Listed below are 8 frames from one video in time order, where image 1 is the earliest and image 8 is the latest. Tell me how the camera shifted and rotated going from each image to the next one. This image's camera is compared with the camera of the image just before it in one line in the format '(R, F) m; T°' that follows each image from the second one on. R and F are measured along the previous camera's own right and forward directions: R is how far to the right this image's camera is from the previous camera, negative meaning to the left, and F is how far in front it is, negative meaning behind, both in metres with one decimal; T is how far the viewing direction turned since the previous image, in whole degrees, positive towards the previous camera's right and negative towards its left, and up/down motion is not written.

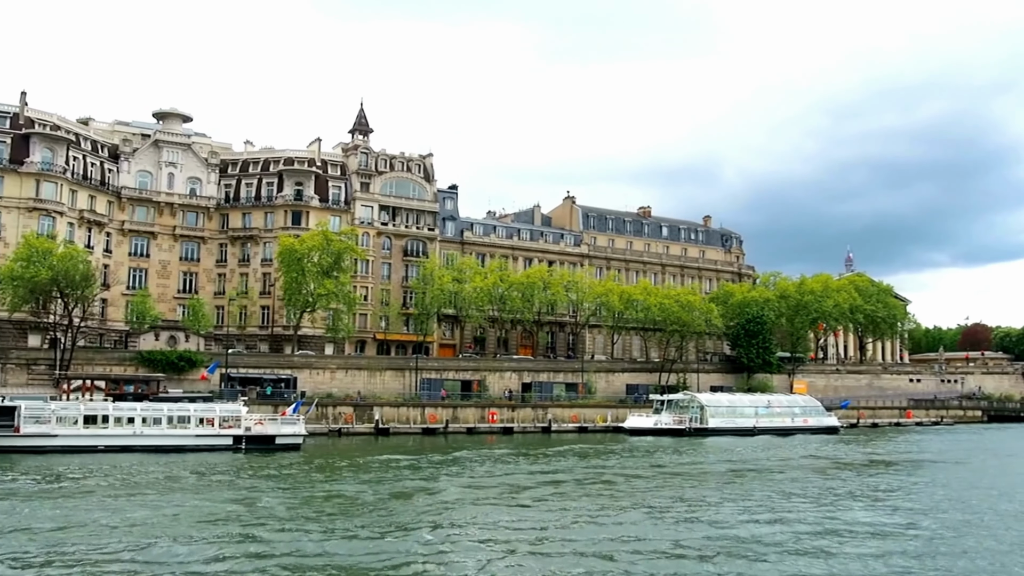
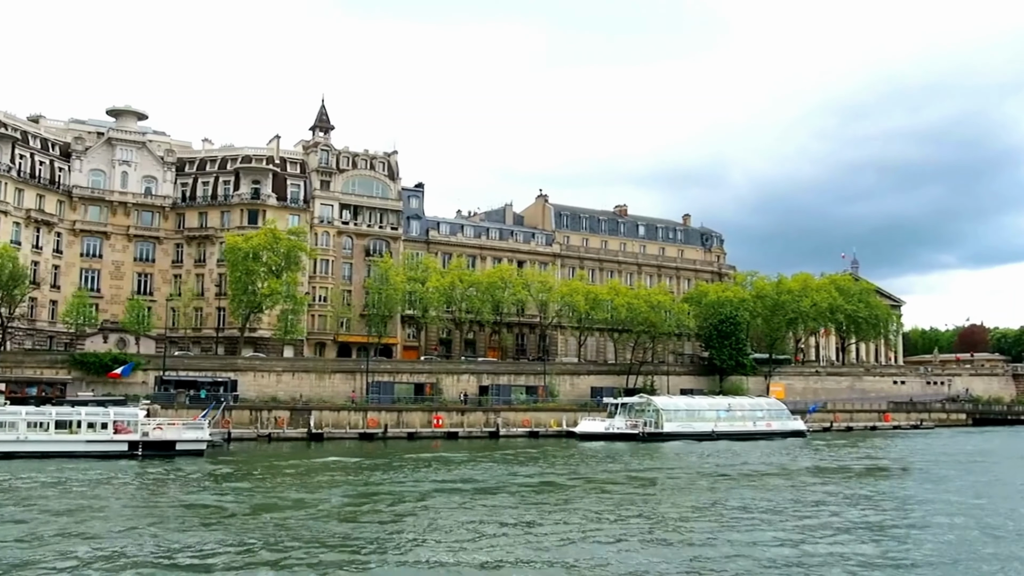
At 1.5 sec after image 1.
(+4.1, +2.5) m; -1°
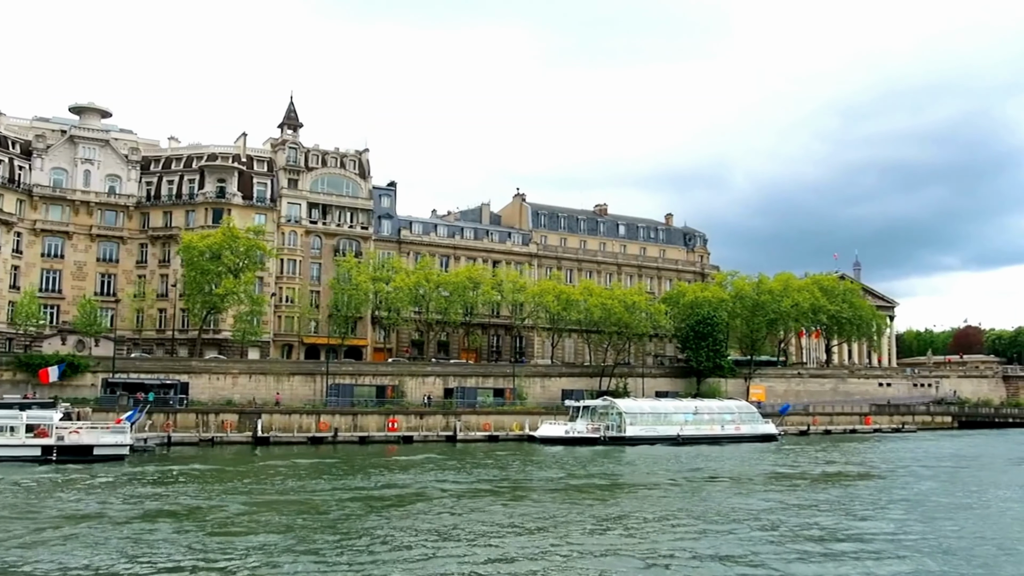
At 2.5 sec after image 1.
(+2.9, +1.9) m; 0°
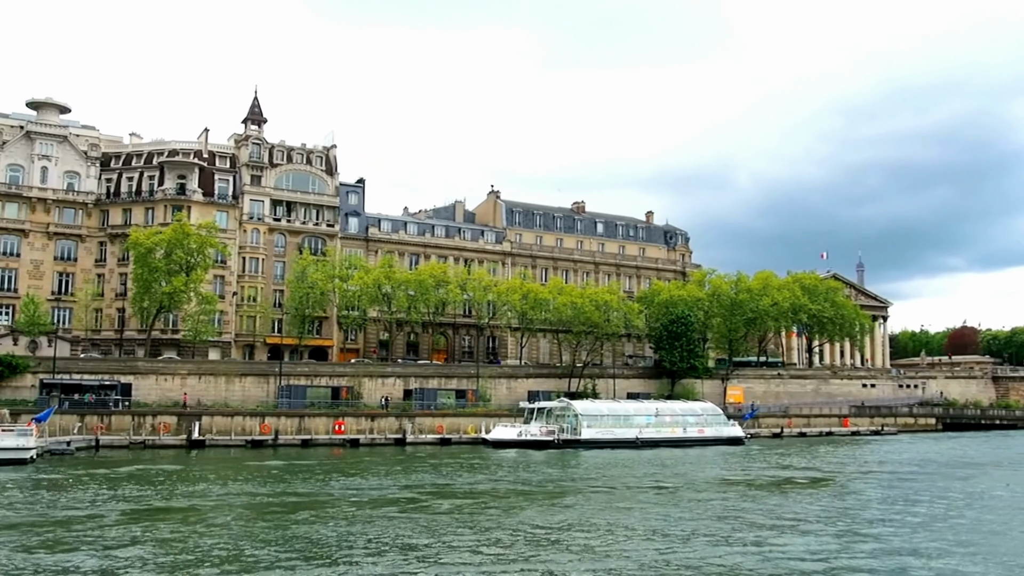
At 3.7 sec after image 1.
(+3.3, +2.1) m; 0°
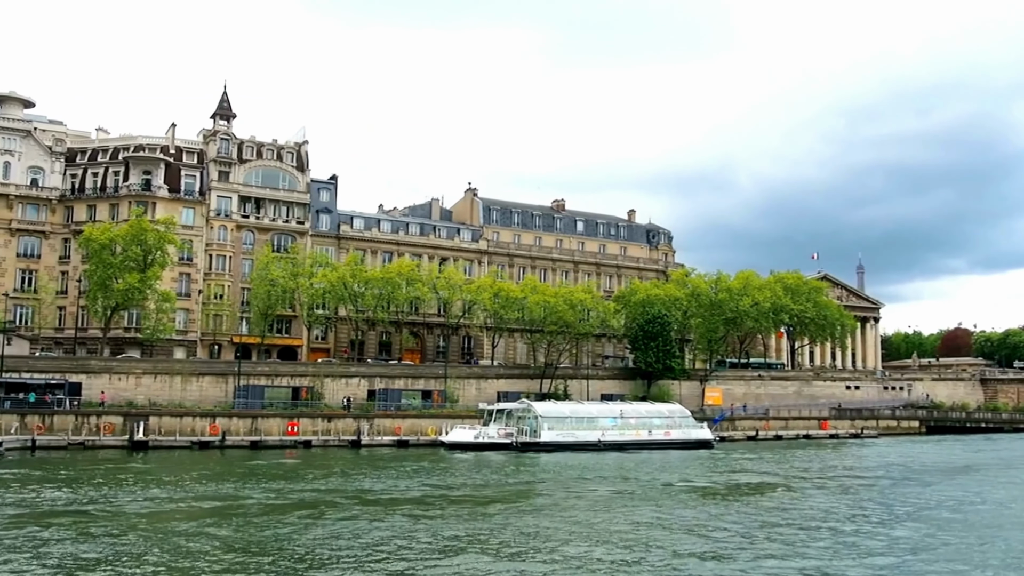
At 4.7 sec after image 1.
(+2.6, +1.6) m; 0°
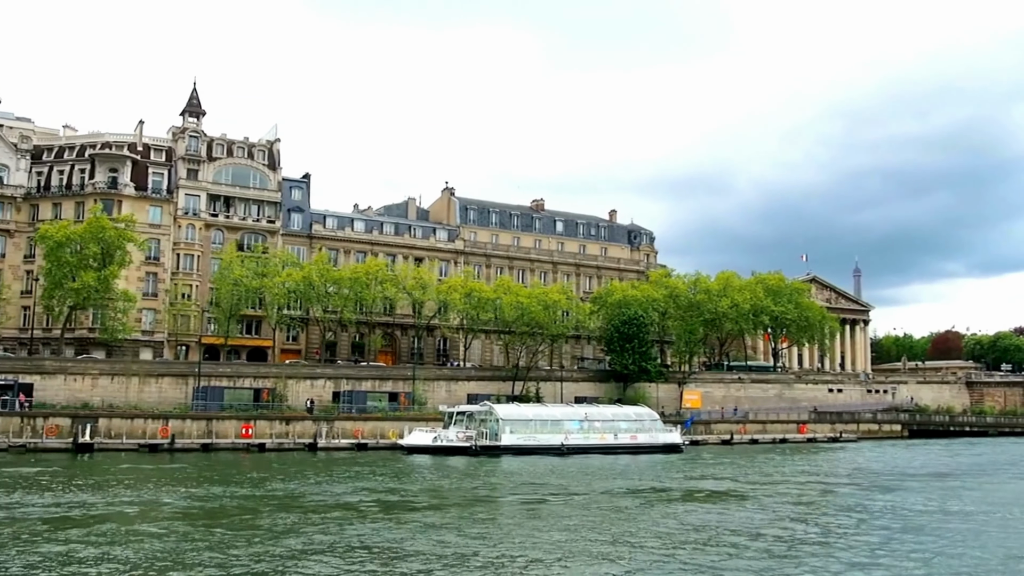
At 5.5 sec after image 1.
(+2.2, +1.4) m; 0°
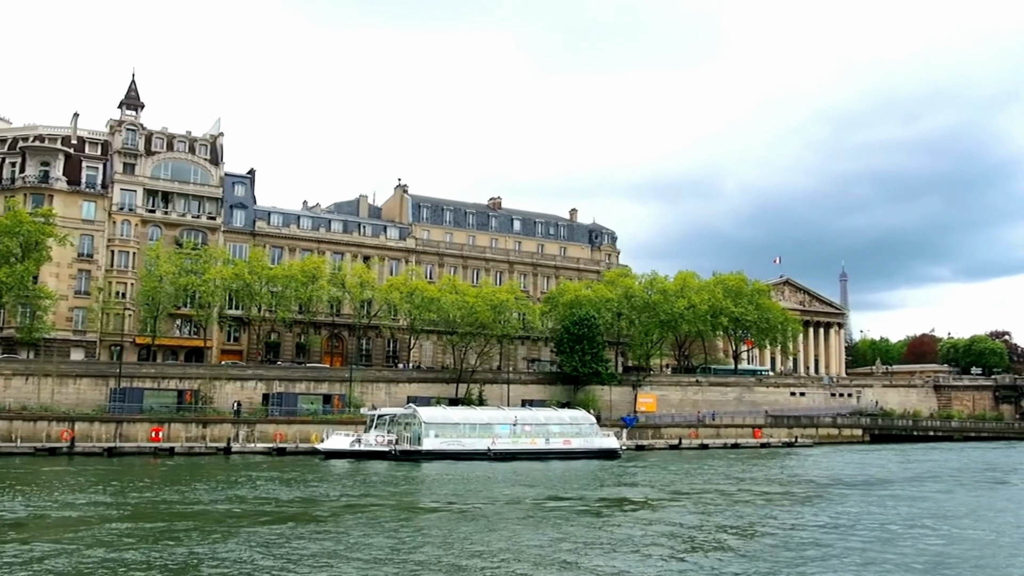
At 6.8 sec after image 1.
(+3.7, +2.4) m; 0°
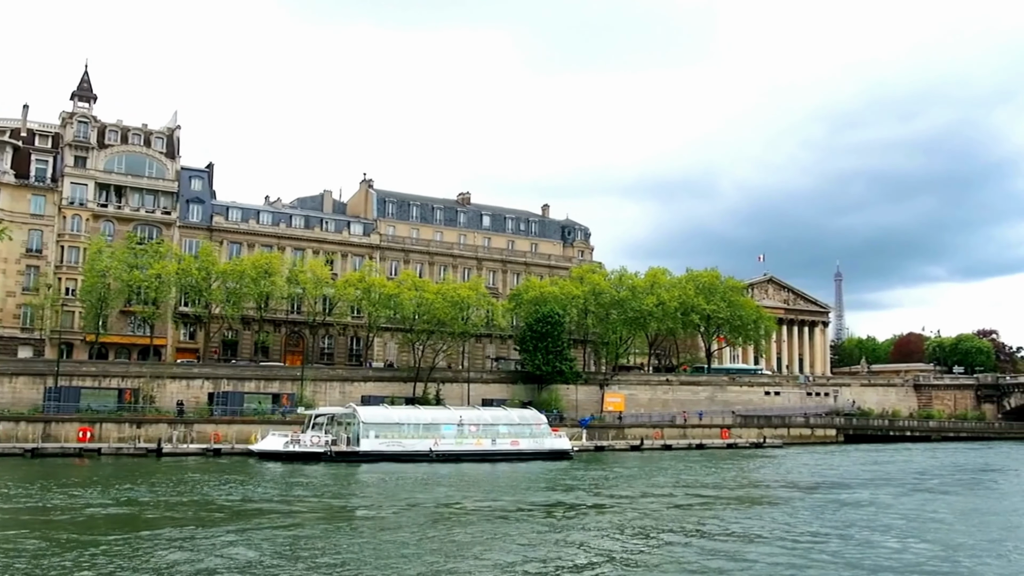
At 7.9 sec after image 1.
(+2.9, +2.0) m; 0°
